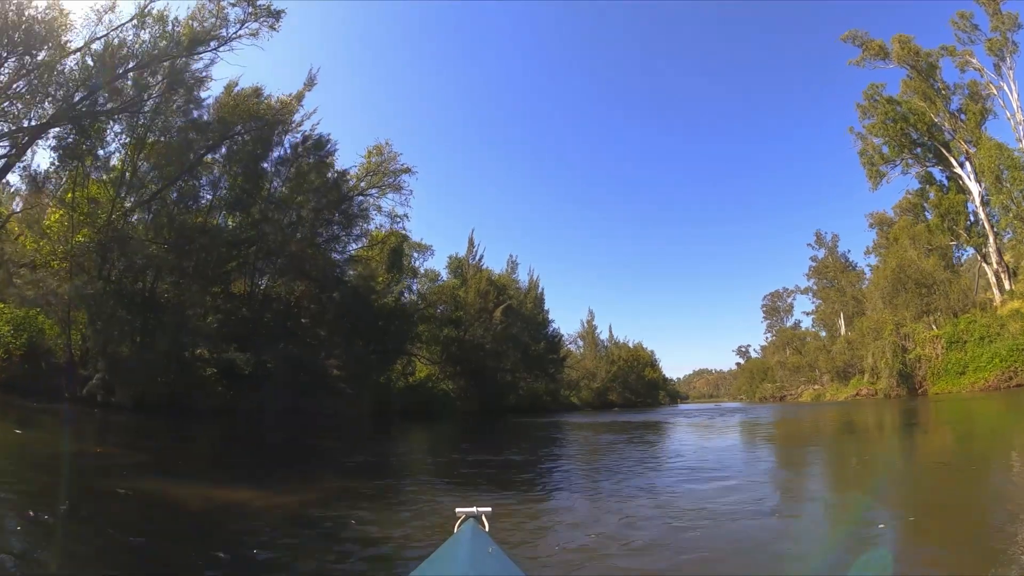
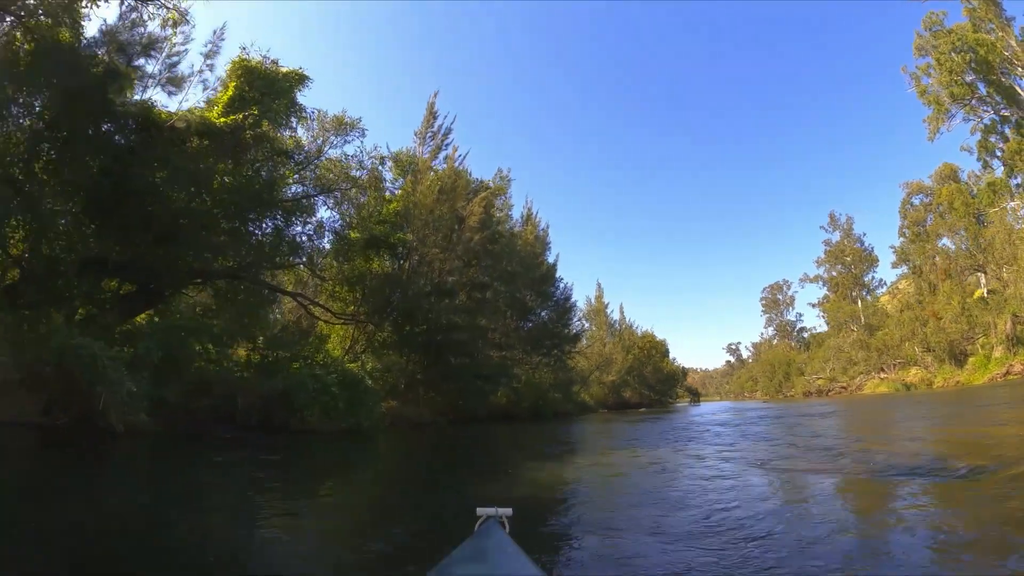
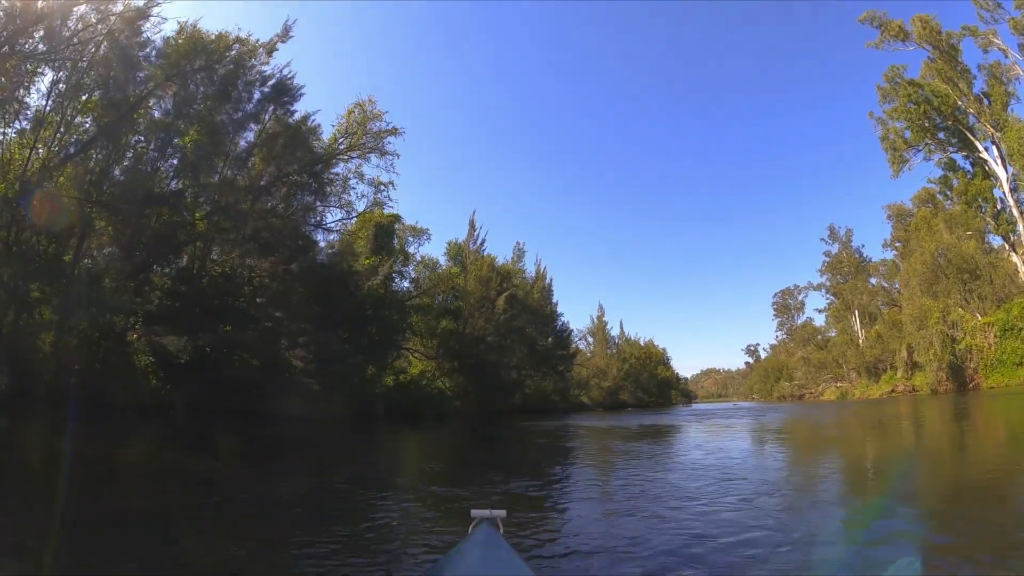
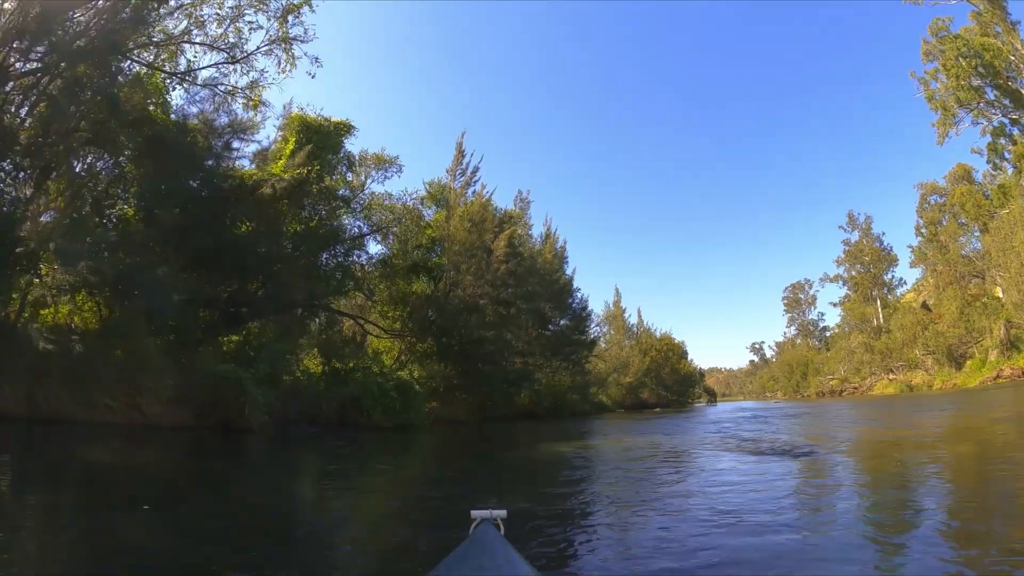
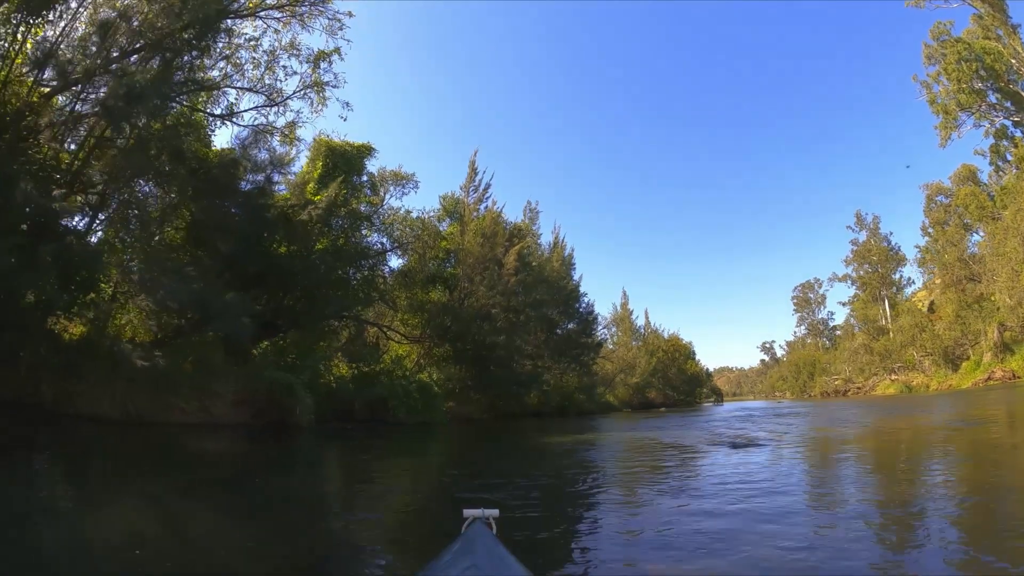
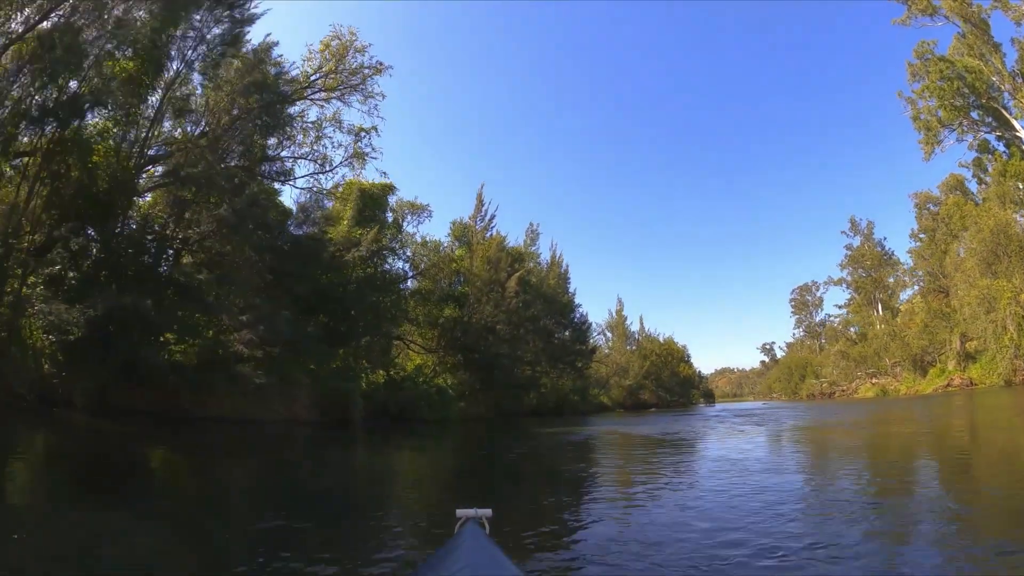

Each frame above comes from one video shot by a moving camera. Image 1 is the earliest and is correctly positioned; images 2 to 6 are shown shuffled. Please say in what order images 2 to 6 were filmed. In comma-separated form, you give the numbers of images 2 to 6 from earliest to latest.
3, 6, 5, 4, 2
